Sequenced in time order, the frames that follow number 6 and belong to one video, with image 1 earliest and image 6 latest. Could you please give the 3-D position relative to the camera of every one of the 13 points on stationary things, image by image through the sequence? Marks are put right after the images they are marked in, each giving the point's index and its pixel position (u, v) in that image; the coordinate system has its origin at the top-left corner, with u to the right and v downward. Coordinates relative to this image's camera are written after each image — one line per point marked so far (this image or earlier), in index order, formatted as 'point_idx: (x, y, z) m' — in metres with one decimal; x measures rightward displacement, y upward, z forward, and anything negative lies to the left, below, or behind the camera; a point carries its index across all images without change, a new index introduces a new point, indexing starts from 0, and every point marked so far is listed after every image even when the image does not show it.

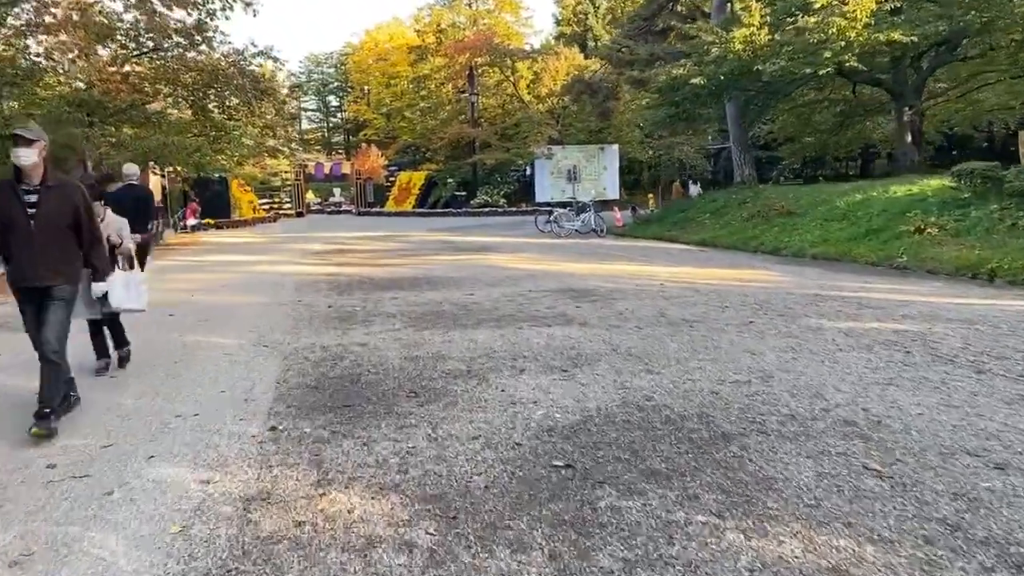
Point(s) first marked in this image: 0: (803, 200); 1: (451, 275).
0: (+6.0, +1.8, +16.4) m
1: (-0.8, +0.2, +10.9) m
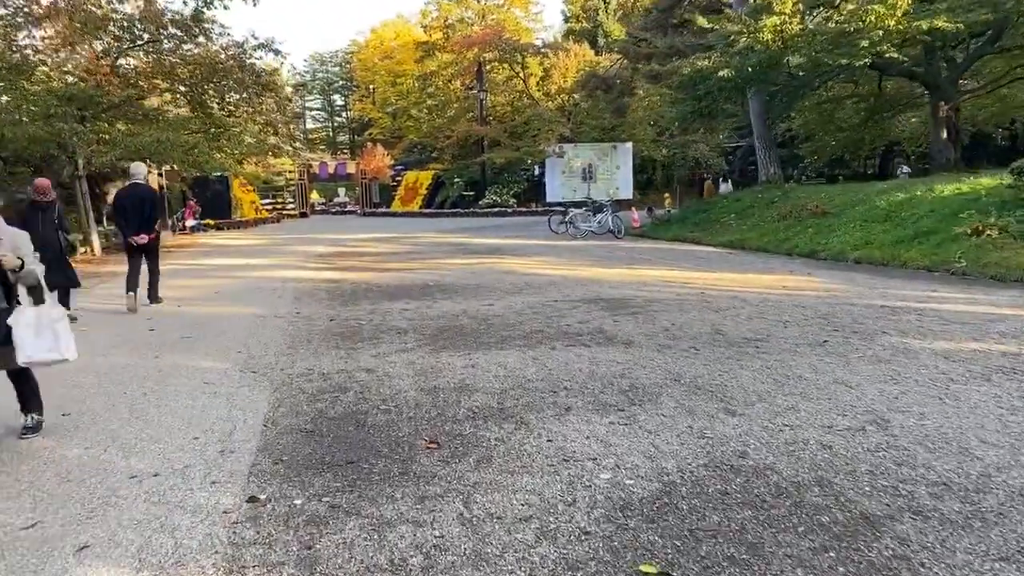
0: (+6.3, +1.7, +15.4) m
1: (-0.5, +0.1, +9.9) m
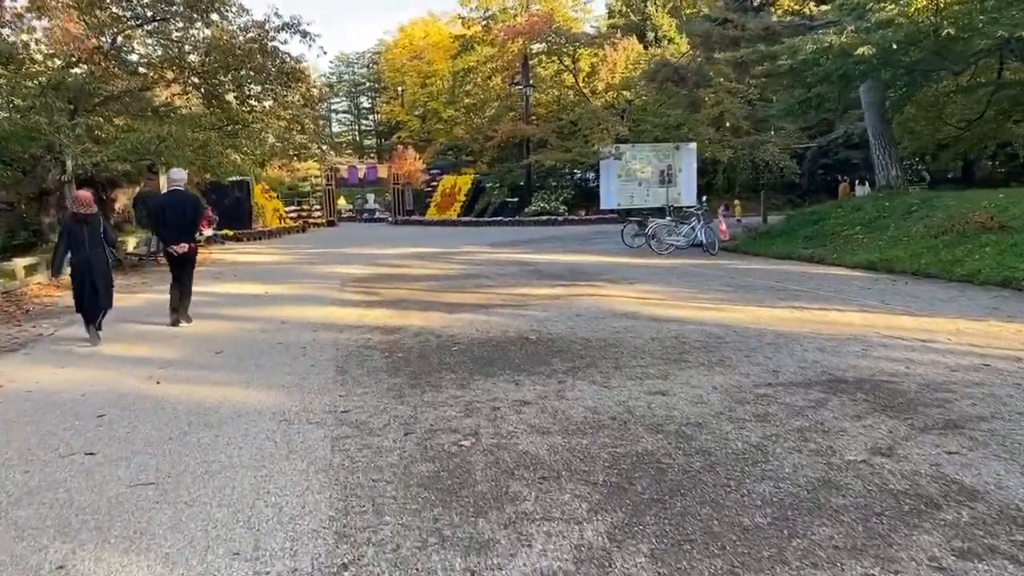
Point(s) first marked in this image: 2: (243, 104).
0: (+7.6, +1.2, +12.1) m
1: (+0.6, -0.4, +6.8) m
2: (-5.8, +4.0, +17.1) m
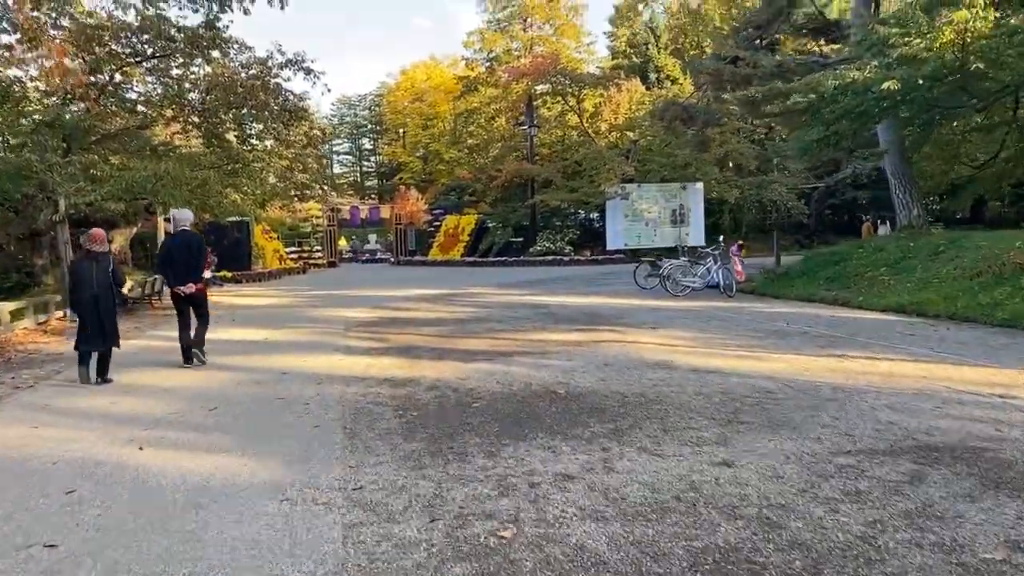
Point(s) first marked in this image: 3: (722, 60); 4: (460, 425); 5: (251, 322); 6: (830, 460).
0: (+7.8, +0.6, +11.5) m
1: (+0.8, -0.8, +6.1) m
2: (-5.6, +3.0, +16.6) m
3: (+5.2, +5.6, +19.6) m
4: (-0.3, -0.9, +5.0) m
5: (-3.9, -0.5, +12.0) m
6: (+1.6, -0.9, +4.0) m
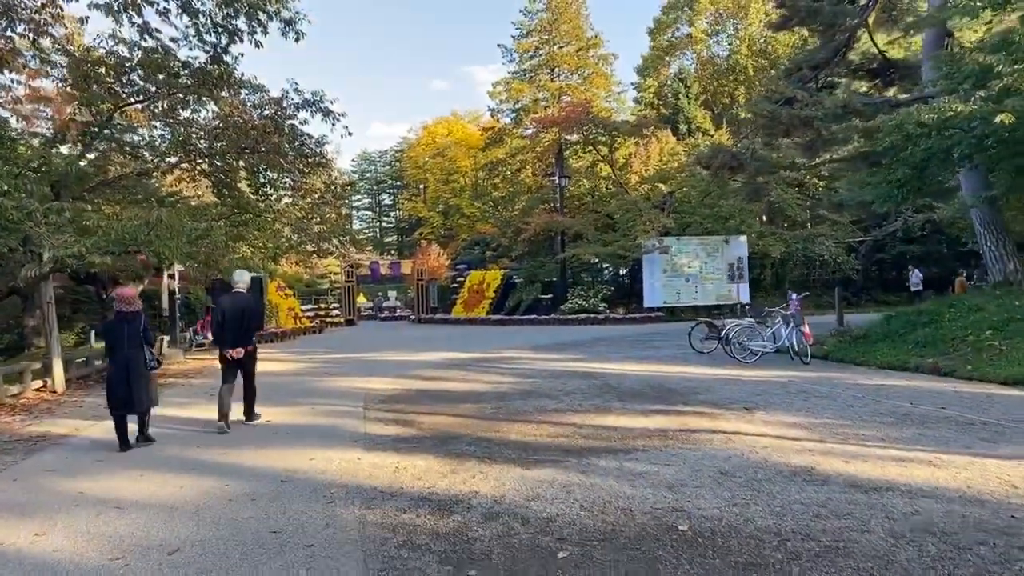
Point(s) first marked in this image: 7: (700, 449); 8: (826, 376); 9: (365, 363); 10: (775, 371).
0: (+8.4, -0.3, +9.5) m
1: (+1.3, -1.2, +4.2) m
2: (-4.9, +1.8, +15.1) m
3: (+6.0, +4.2, +18.0) m
4: (+0.2, -1.2, +3.1) m
5: (-3.3, -1.4, +10.2) m
6: (+2.1, -1.2, +2.1) m
7: (+1.4, -1.2, +5.9) m
8: (+4.4, -1.2, +11.0) m
9: (-2.7, -1.3, +14.3) m
10: (+3.9, -1.2, +11.7) m
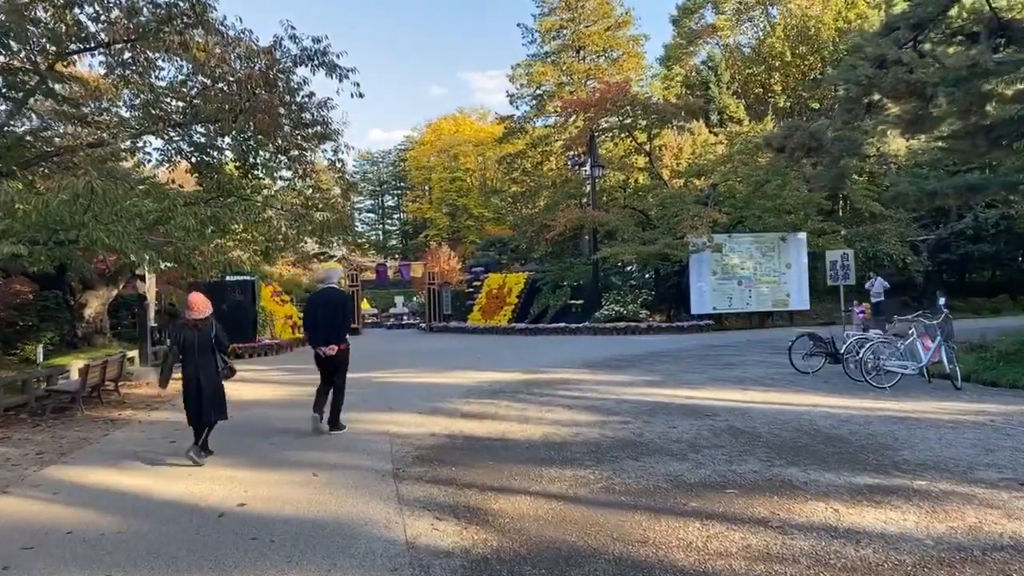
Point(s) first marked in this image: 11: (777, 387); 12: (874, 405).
0: (+9.2, -0.3, +6.4) m
1: (+2.1, -1.2, +1.1) m
2: (-4.1, +1.8, +12.0) m
3: (+6.8, +4.1, +14.9) m
4: (+0.9, -1.2, 0.0) m
5: (-2.5, -1.4, +7.1) m
6: (+2.9, -1.1, -1.0) m
7: (+2.2, -1.2, +2.8) m
8: (+5.2, -1.2, +7.9) m
9: (-1.9, -1.4, +11.2) m
10: (+4.7, -1.2, +8.6) m
11: (+3.5, -1.3, +10.4) m
12: (+3.9, -1.2, +8.6) m
